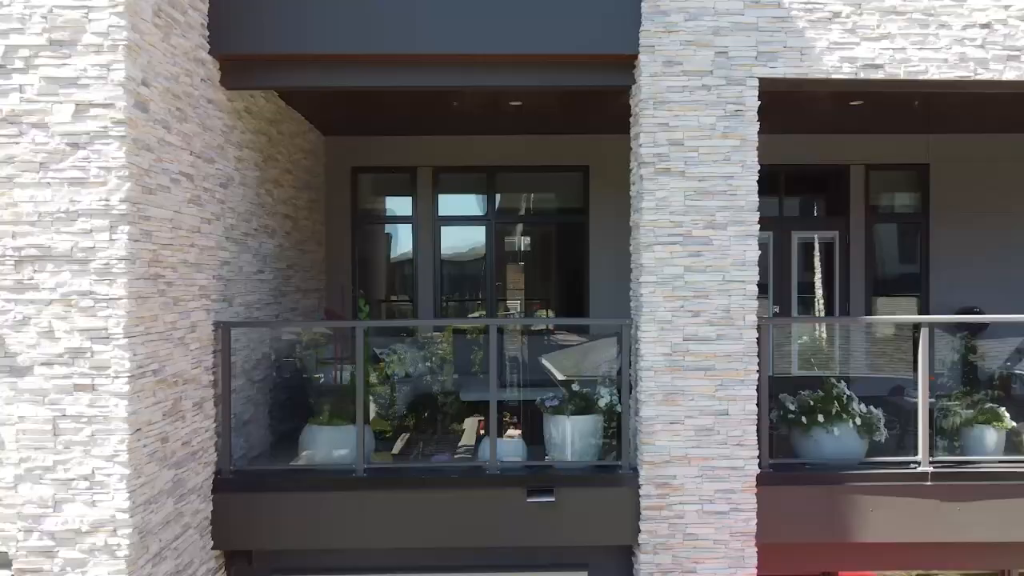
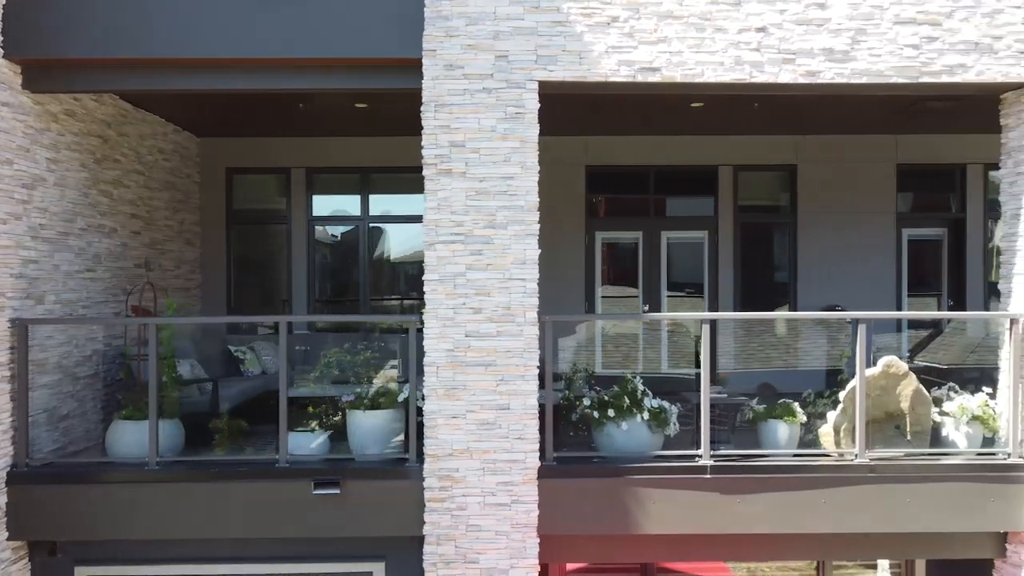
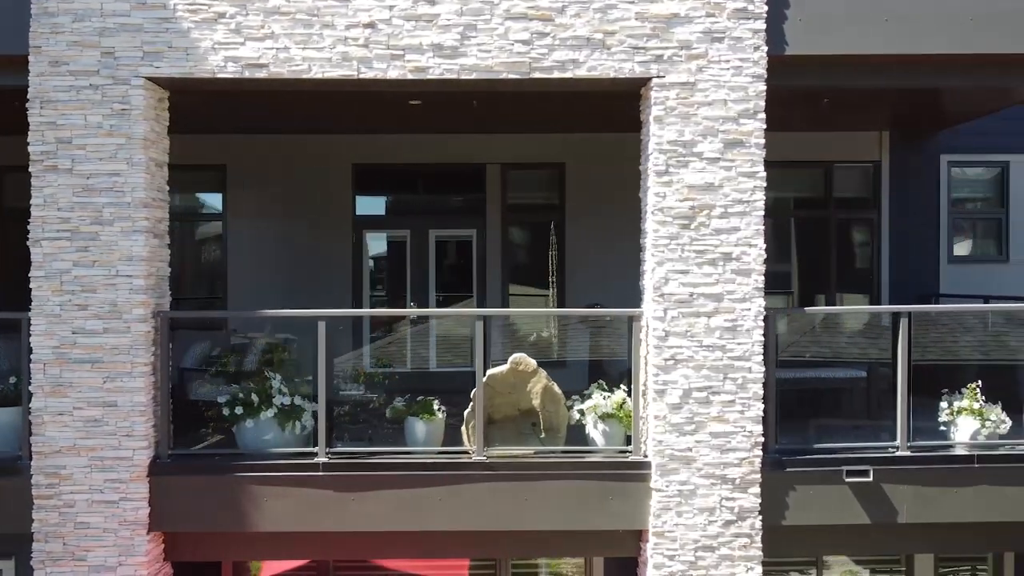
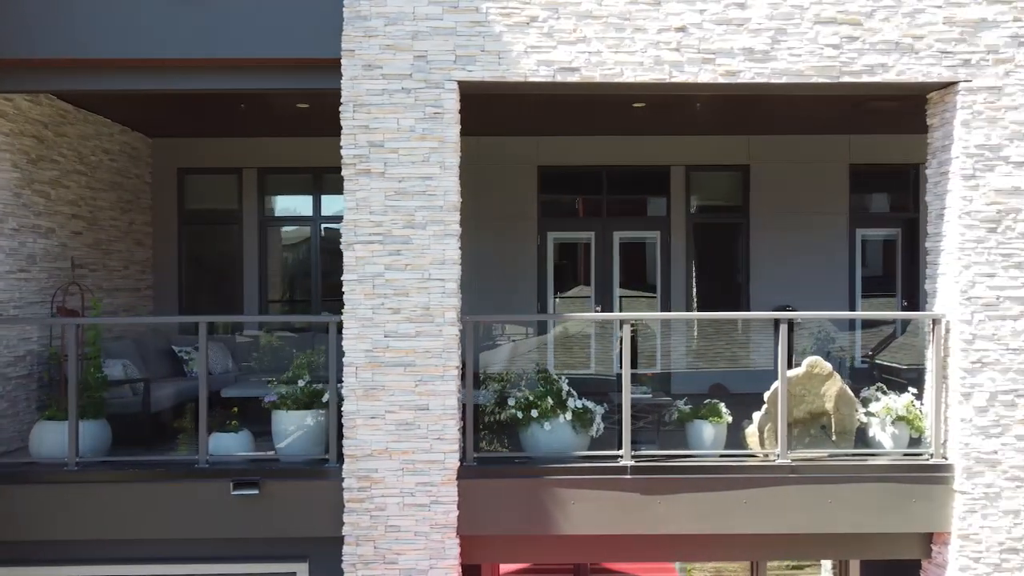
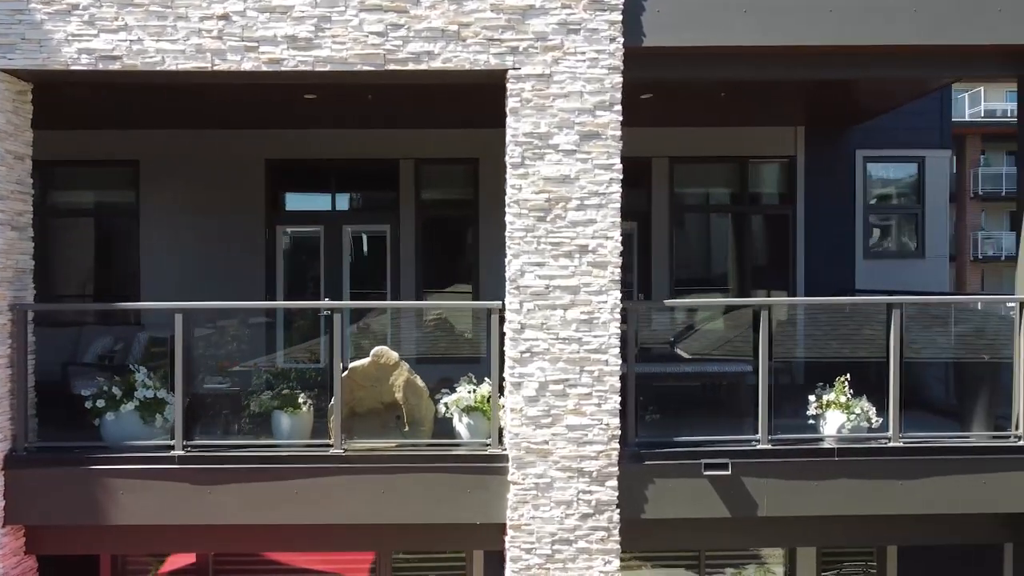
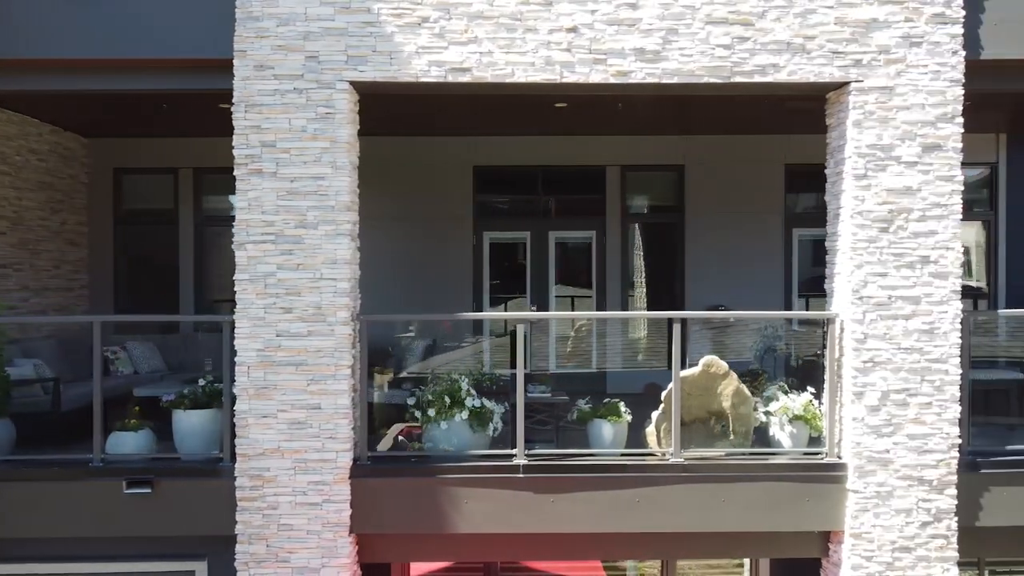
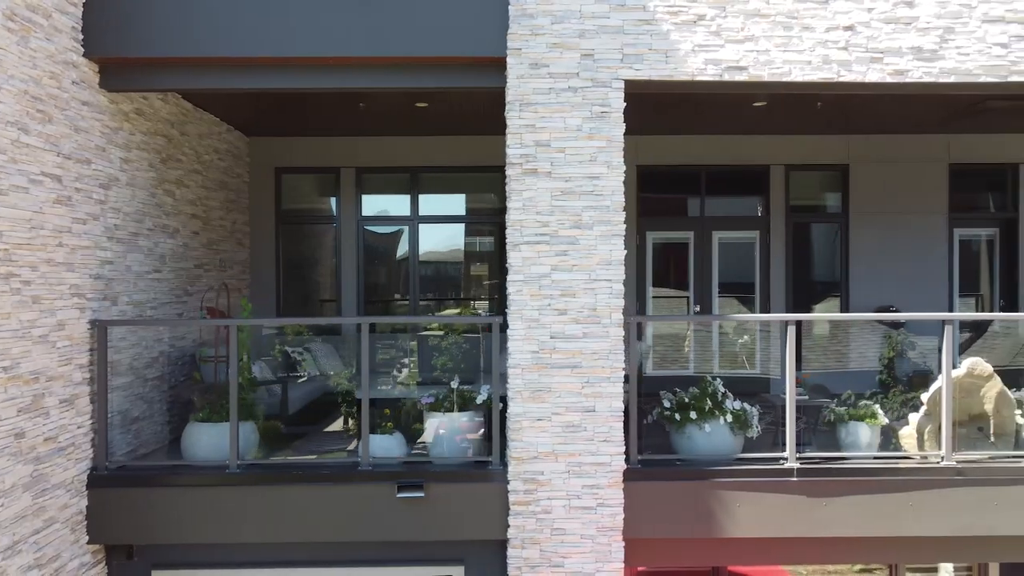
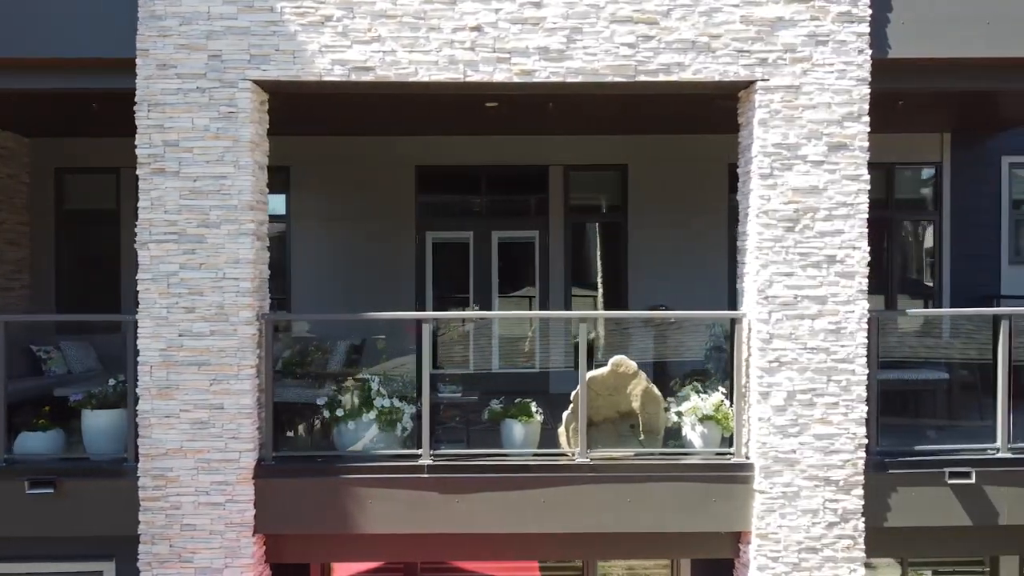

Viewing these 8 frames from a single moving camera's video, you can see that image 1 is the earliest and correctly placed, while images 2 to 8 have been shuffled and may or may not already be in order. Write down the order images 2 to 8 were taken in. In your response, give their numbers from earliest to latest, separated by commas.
7, 2, 4, 6, 8, 3, 5
